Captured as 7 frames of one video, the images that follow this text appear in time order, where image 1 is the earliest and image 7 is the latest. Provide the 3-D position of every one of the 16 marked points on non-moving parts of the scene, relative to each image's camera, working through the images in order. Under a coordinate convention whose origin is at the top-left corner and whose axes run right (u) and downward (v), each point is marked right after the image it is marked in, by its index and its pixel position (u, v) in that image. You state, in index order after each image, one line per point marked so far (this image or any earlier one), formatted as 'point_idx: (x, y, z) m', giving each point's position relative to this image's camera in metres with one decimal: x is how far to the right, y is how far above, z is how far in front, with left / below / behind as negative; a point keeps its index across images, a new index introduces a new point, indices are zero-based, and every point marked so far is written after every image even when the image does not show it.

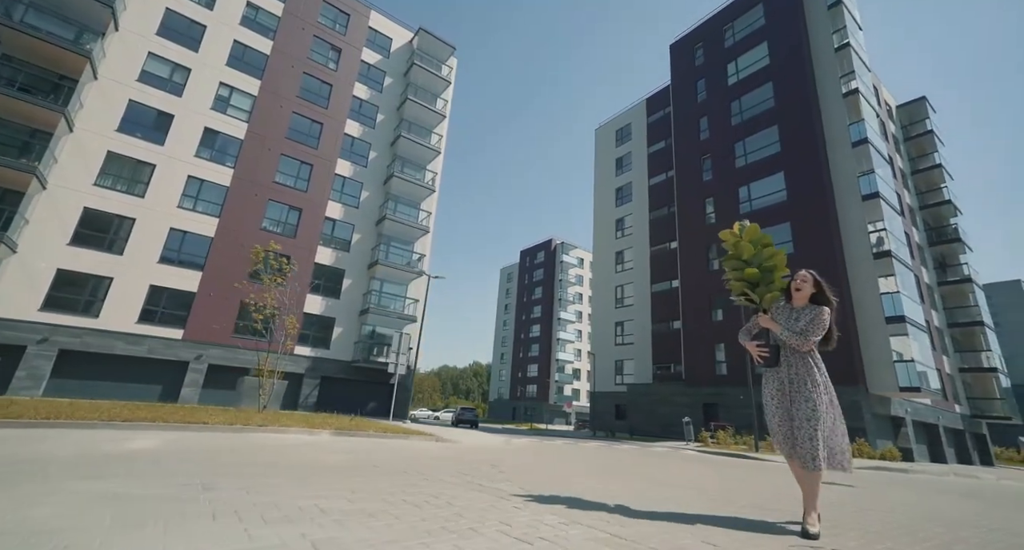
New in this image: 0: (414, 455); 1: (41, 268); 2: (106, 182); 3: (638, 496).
0: (-1.3, -2.6, +6.9) m
1: (-18.0, +0.3, +17.9) m
2: (-17.1, +3.9, +19.7) m
3: (+1.6, -2.6, +5.5) m
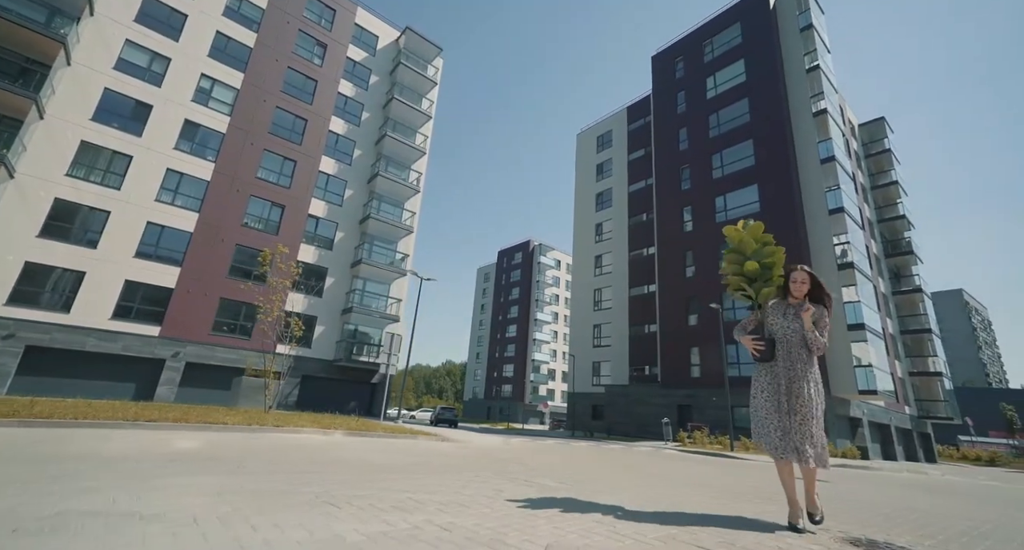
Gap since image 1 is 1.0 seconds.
0: (-1.2, -2.8, +7.2) m
1: (-18.5, +0.6, +17.2) m
2: (-17.6, +4.2, +19.0) m
3: (+1.8, -2.7, +5.9) m
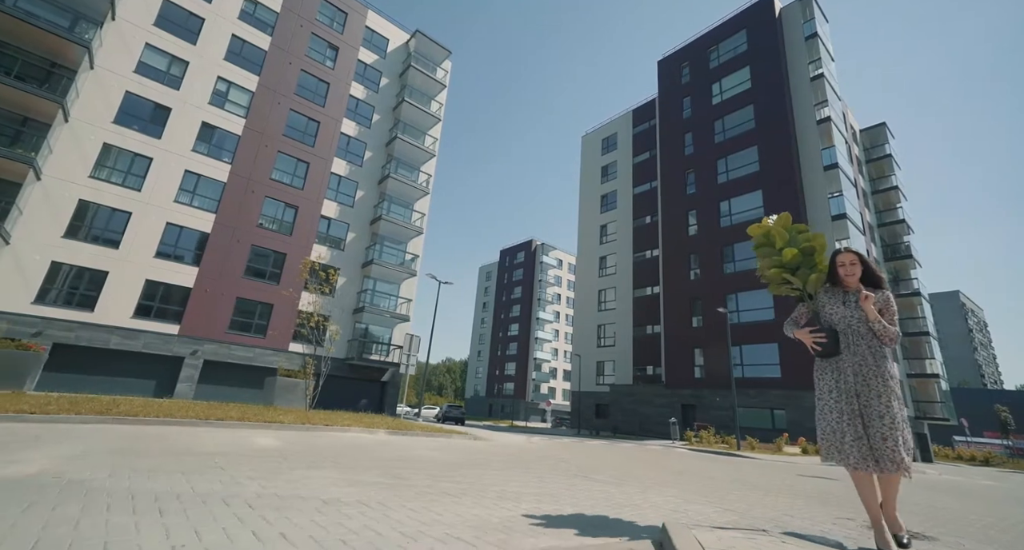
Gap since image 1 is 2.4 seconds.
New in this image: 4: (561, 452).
0: (-0.7, -2.9, +7.7) m
1: (-18.0, +0.6, +17.6) m
2: (-17.0, +4.2, +19.5) m
3: (+2.3, -2.9, +6.5) m
4: (+1.1, -3.8, +10.1) m
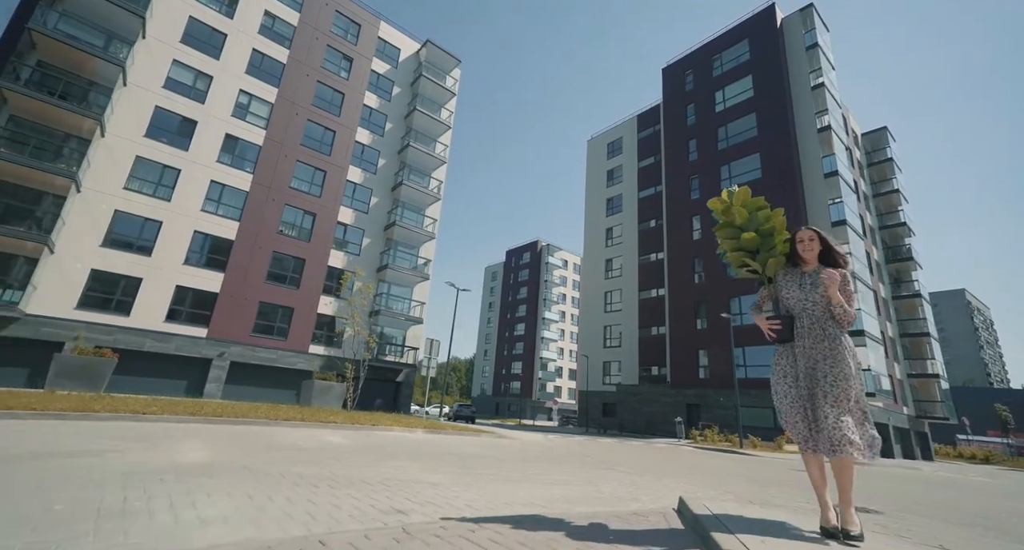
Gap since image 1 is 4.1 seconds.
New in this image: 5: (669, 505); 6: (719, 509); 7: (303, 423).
0: (-0.3, -3.2, +8.7) m
1: (-17.4, +0.3, +18.7) m
2: (-16.5, +3.9, +20.5) m
3: (+2.8, -3.2, +7.4) m
4: (+1.5, -4.1, +11.0) m
5: (+1.6, -2.3, +4.8) m
6: (+1.8, -2.0, +4.0) m
7: (-3.4, -2.4, +7.6) m
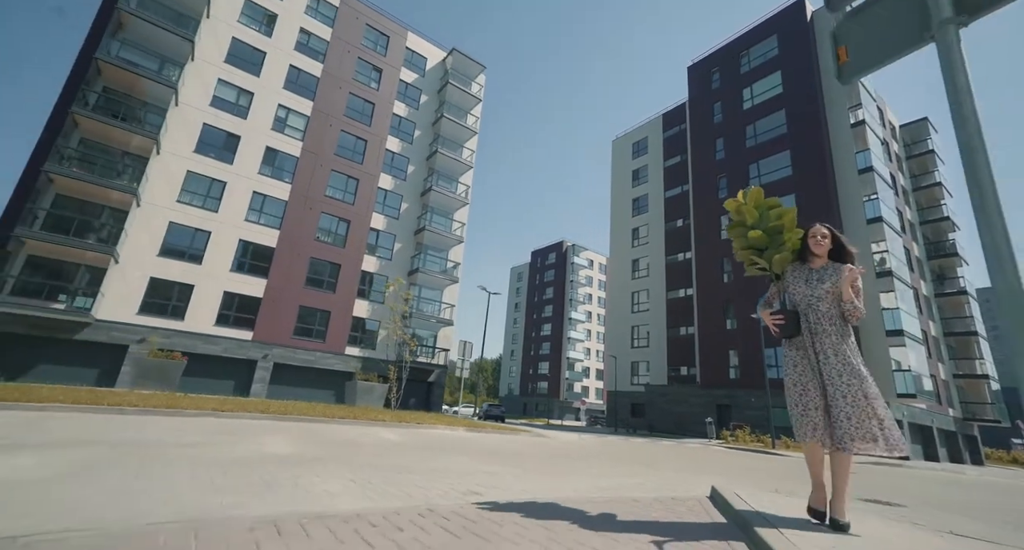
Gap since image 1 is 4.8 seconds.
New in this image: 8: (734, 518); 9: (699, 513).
0: (+0.5, -3.3, +9.2) m
1: (-16.2, -0.1, +20.1) m
2: (-15.3, +3.6, +21.8) m
3: (+3.4, -3.3, +7.7) m
4: (+2.4, -4.2, +11.4) m
5: (+2.1, -2.4, +5.2) m
6: (+2.3, -2.1, +4.4) m
7: (-2.7, -2.6, +8.2) m
8: (+1.8, -1.9, +3.7) m
9: (+1.6, -2.0, +4.0) m
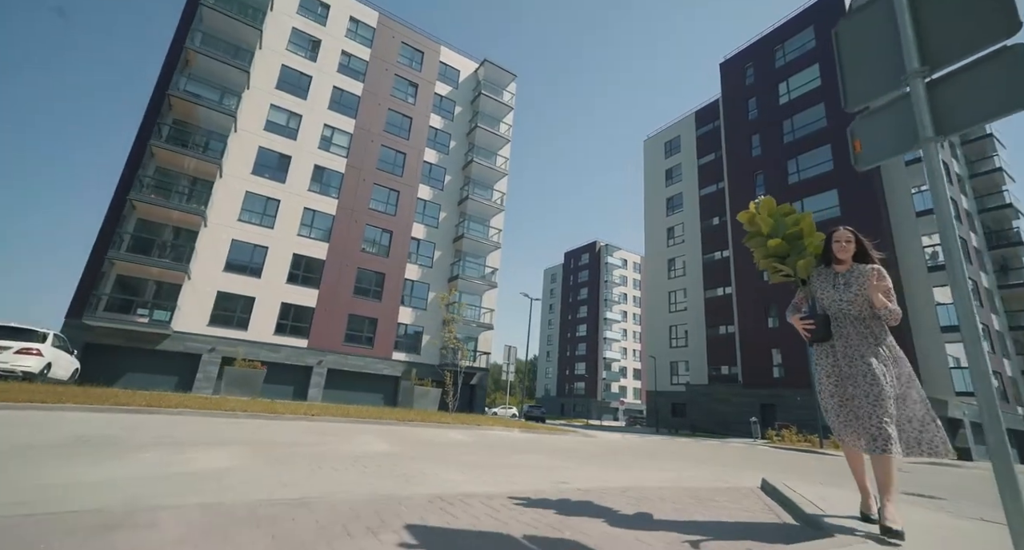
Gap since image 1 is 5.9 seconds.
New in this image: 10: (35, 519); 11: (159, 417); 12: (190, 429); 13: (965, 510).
0: (+1.6, -3.6, +9.8) m
1: (-14.4, -0.8, +21.8) m
2: (-13.5, +2.9, +23.5) m
3: (+4.4, -3.4, +8.1) m
4: (+3.7, -4.4, +11.9) m
5: (+2.9, -2.6, +5.7) m
6: (+3.0, -2.3, +4.9) m
7: (-1.7, -2.9, +9.0) m
8: (+2.5, -2.1, +4.2) m
9: (+2.3, -2.2, +4.5) m
10: (-2.6, -1.4, +2.6) m
11: (-5.2, -2.1, +6.9) m
12: (-4.4, -2.1, +6.4) m
13: (+4.6, -2.4, +4.8) m
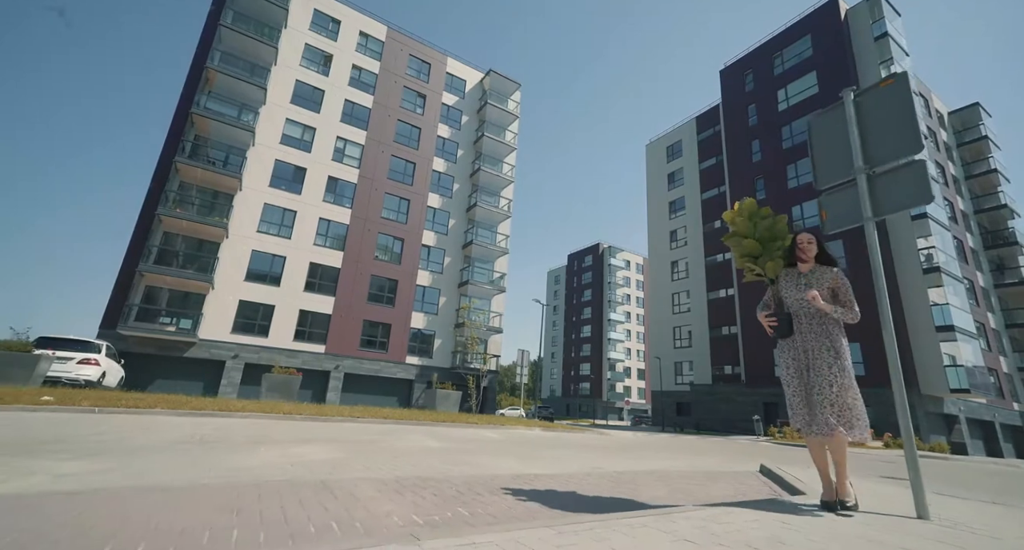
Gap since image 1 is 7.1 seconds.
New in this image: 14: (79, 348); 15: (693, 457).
0: (+2.1, -3.8, +10.6) m
1: (-13.9, -1.2, +22.7) m
2: (-13.0, +2.4, +24.4) m
3: (+4.9, -3.6, +9.0) m
4: (+4.2, -4.6, +12.7) m
5: (+3.4, -2.8, +6.5) m
6: (+3.5, -2.5, +5.7) m
7: (-1.2, -3.1, +9.9) m
8: (+2.9, -2.3, +5.1) m
9: (+2.8, -2.4, +5.4) m
10: (-2.1, -1.6, +3.4) m
11: (-4.7, -2.4, +7.7) m
12: (-4.0, -2.4, +7.3) m
13: (+5.0, -2.6, +5.6) m
14: (-10.2, -1.7, +11.0) m
15: (+3.0, -3.2, +8.1) m
